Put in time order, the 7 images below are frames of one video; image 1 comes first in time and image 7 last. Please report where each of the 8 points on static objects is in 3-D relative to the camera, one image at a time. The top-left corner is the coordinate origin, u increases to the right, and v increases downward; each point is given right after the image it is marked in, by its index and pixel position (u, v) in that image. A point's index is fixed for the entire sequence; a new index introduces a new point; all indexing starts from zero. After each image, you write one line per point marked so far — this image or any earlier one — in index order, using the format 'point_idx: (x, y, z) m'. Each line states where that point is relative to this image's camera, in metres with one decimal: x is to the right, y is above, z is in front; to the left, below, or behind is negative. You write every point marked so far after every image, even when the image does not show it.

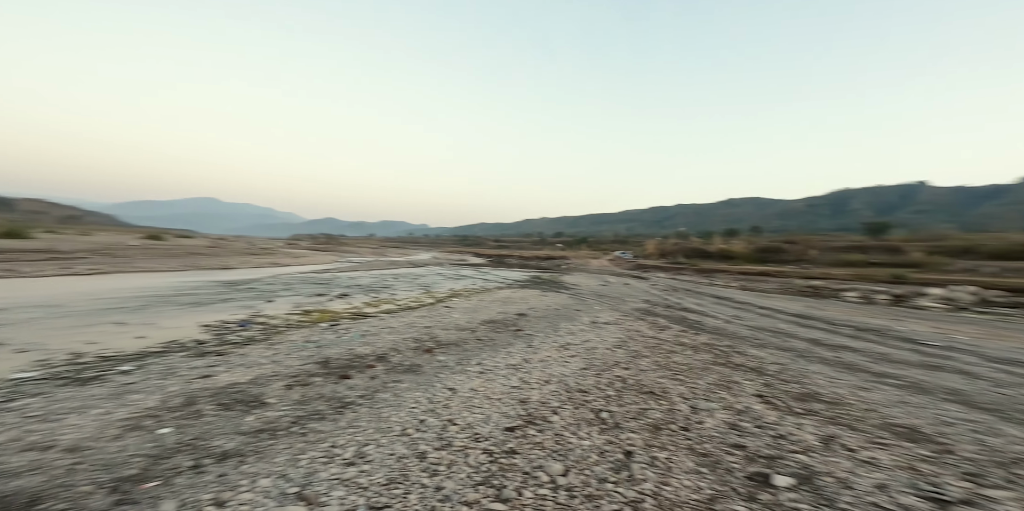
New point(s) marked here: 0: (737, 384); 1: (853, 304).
0: (+6.3, -3.4, +9.6) m
1: (+16.3, -2.3, +18.5) m
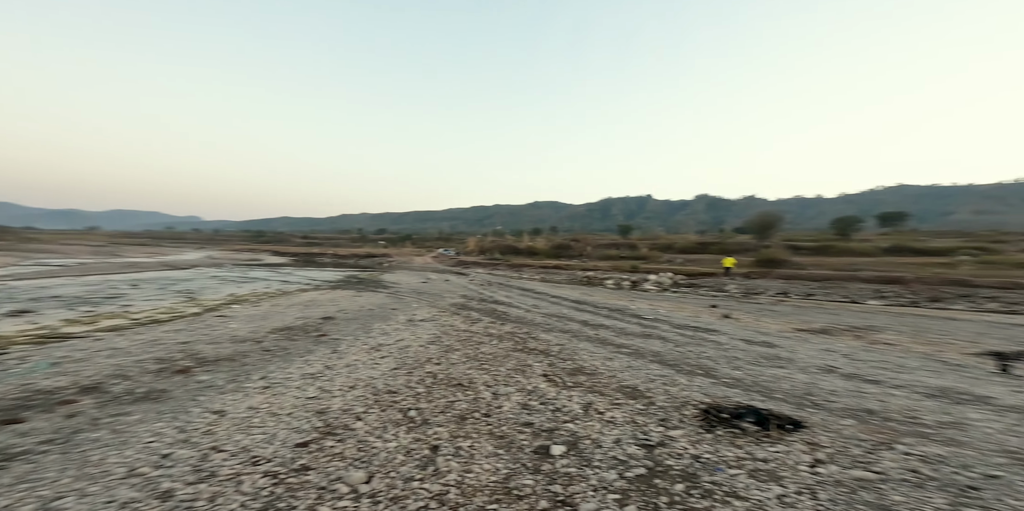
0: (+0.7, -3.3, +11.4) m
1: (+6.2, -2.1, +23.6) m
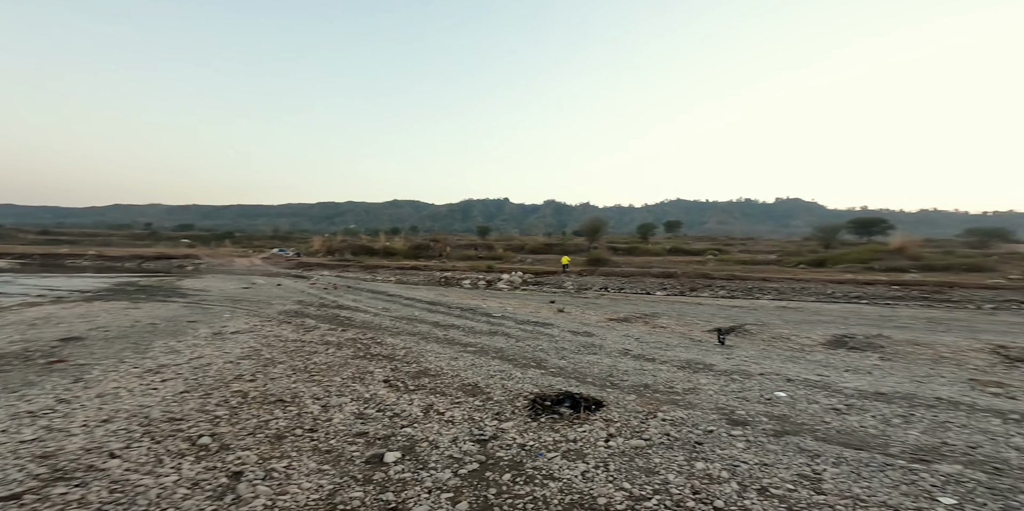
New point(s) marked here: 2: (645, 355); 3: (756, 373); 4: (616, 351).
0: (-4.3, -3.3, +10.6) m
1: (-2.9, -2.2, +23.9) m
2: (+4.0, -2.9, +11.2) m
3: (+5.4, -2.6, +8.5) m
4: (+3.3, -3.0, +11.9) m
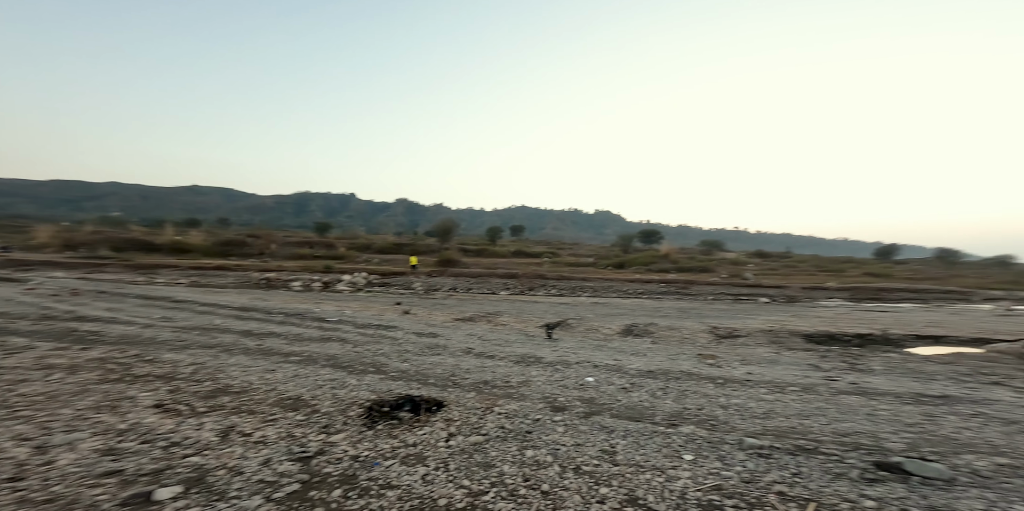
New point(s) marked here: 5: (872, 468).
0: (-8.2, -3.2, +8.0) m
1: (-11.9, -2.0, +20.9) m
2: (-0.8, -3.0, +11.6) m
3: (+1.6, -2.7, +9.7) m
4: (-1.7, -3.0, +12.1) m
5: (+3.9, -2.3, +4.1) m
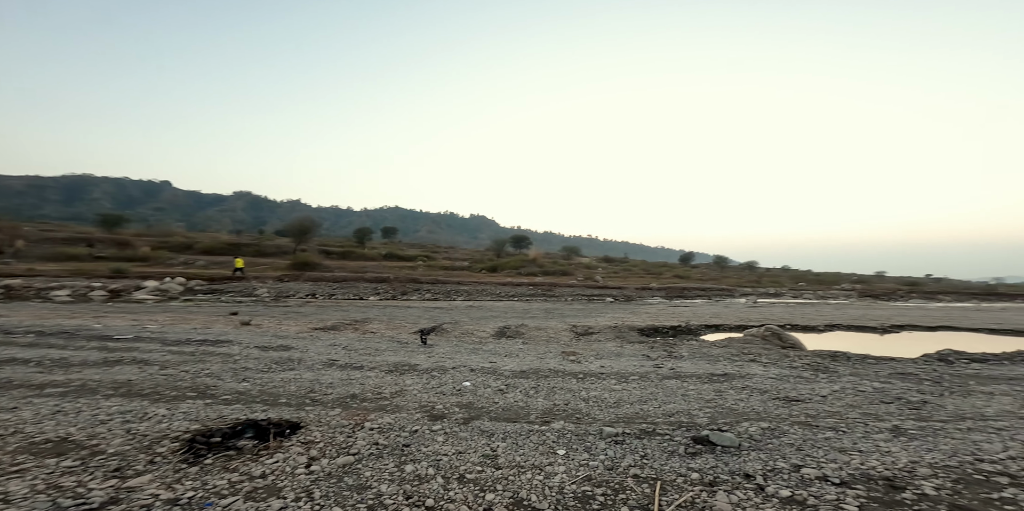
0: (-10.2, -3.4, +4.9) m
1: (-18.1, -2.0, +15.7) m
2: (-4.5, -3.1, +10.8) m
3: (-1.6, -2.9, +9.9) m
4: (-5.5, -3.2, +11.0) m
5: (+2.5, -2.7, +5.4) m
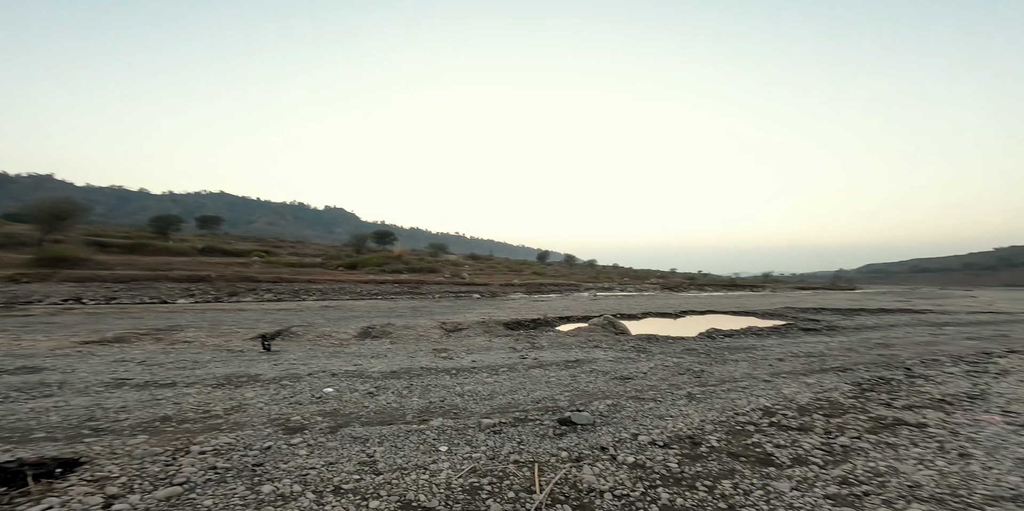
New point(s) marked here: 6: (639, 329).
0: (-10.9, -3.1, +0.8) m
1: (-22.2, -1.5, +8.0) m
2: (-7.7, -2.9, +8.5) m
3: (-4.7, -2.7, +8.6) m
4: (-8.7, -2.9, +8.2) m
5: (+0.8, -2.6, +6.0) m
6: (+4.5, -2.6, +13.7) m
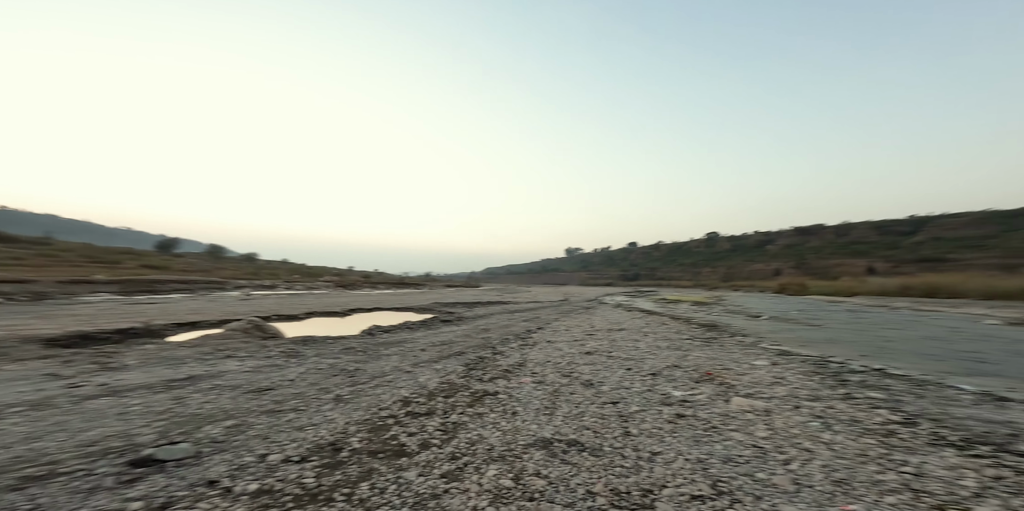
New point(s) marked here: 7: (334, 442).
0: (-9.2, -2.4, -7.4) m
1: (-22.2, 0.0, -9.9) m
2: (-12.1, -2.2, +0.3) m
3: (-10.0, -2.2, +2.5) m
4: (-12.6, -2.2, -0.6) m
5: (-4.2, -2.4, +4.3) m
6: (-6.8, -2.5, +12.4) m
7: (-2.5, -2.6, +5.3) m
